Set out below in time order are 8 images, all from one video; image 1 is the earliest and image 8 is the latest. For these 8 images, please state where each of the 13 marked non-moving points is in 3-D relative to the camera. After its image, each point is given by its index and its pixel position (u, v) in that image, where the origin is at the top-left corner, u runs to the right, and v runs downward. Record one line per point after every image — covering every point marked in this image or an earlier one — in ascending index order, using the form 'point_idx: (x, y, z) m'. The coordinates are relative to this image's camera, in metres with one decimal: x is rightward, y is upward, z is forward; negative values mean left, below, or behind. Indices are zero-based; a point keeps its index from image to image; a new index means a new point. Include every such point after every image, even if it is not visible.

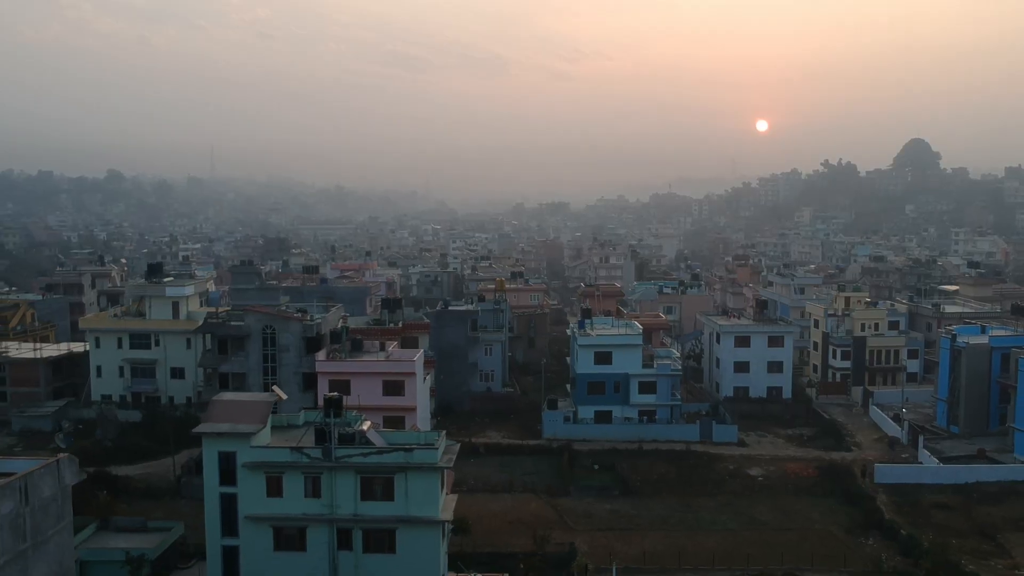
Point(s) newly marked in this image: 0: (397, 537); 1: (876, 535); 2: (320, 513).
0: (-1.9, -4.0, +13.4) m
1: (+8.8, -5.9, +19.8) m
2: (-3.1, -3.6, +13.4) m
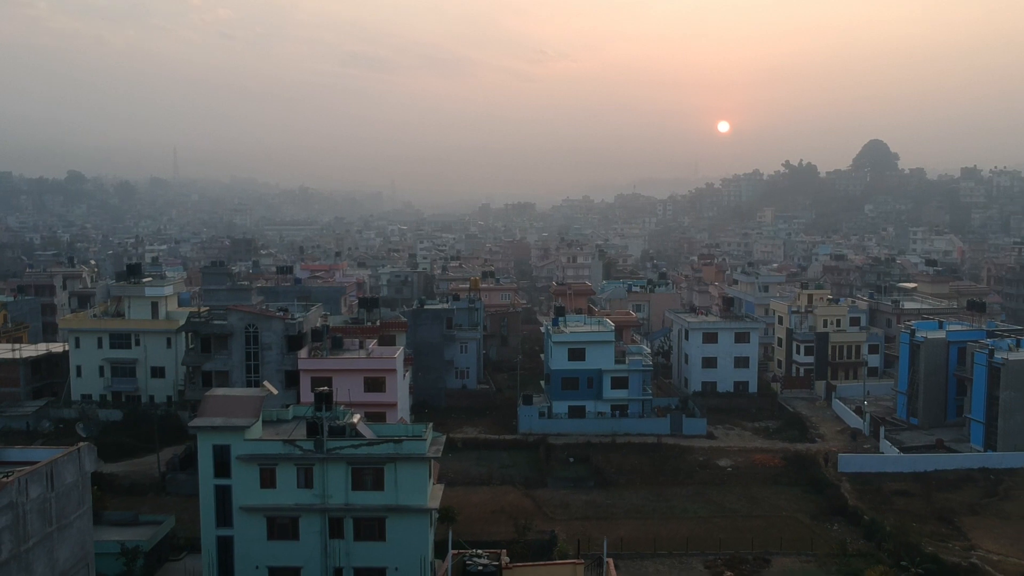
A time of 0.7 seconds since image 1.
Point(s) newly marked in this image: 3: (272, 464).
0: (-2.1, -4.0, +13.9) m
1: (+8.3, -5.8, +20.7) m
2: (-3.3, -3.6, +13.8) m
3: (-4.0, -2.9, +13.7) m
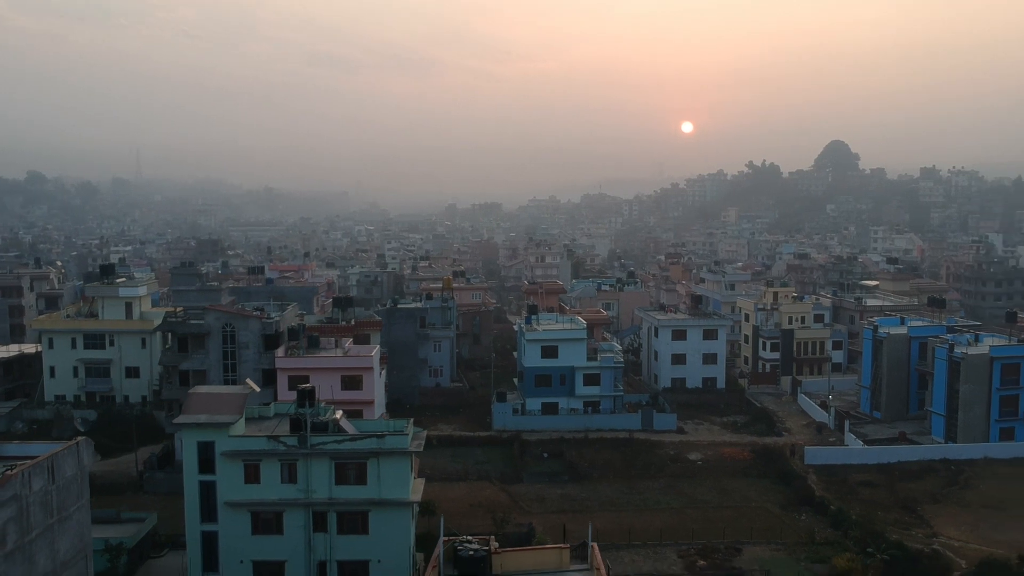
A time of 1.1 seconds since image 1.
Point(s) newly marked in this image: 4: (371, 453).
0: (-2.4, -3.9, +14.2) m
1: (+7.7, -5.8, +21.4) m
2: (-3.7, -3.6, +14.0) m
3: (-4.3, -2.9, +13.9) m
4: (-2.4, -2.8, +14.0) m
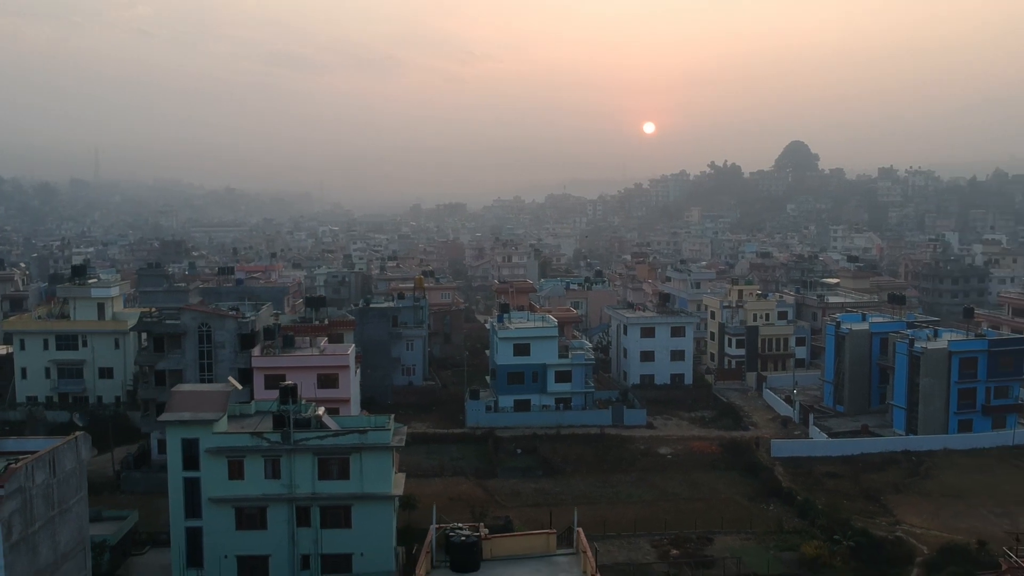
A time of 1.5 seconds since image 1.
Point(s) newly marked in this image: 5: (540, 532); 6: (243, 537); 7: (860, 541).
0: (-2.8, -3.9, +14.4) m
1: (+7.1, -5.7, +22.1) m
2: (-4.0, -3.5, +14.3) m
3: (-4.6, -2.9, +14.1) m
4: (-2.7, -2.8, +14.3) m
5: (+0.3, -2.8, +9.4) m
6: (-4.6, -4.3, +14.3) m
7: (+7.5, -5.5, +17.8) m
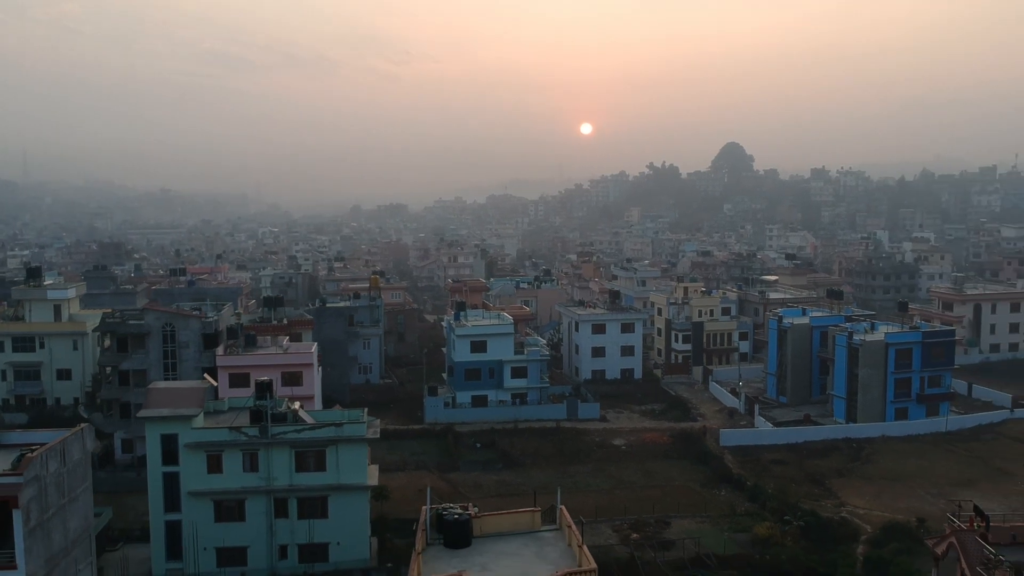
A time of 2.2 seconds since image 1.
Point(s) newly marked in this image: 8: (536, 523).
0: (-3.3, -3.9, +14.9) m
1: (+6.0, -5.5, +23.2) m
2: (-4.5, -3.5, +14.6) m
3: (-5.1, -2.8, +14.4) m
4: (-3.2, -2.7, +14.7) m
5: (+0.2, -2.7, +10.1) m
6: (-5.1, -4.3, +14.6) m
7: (+6.8, -5.3, +18.9) m
8: (+0.3, -2.9, +10.1) m
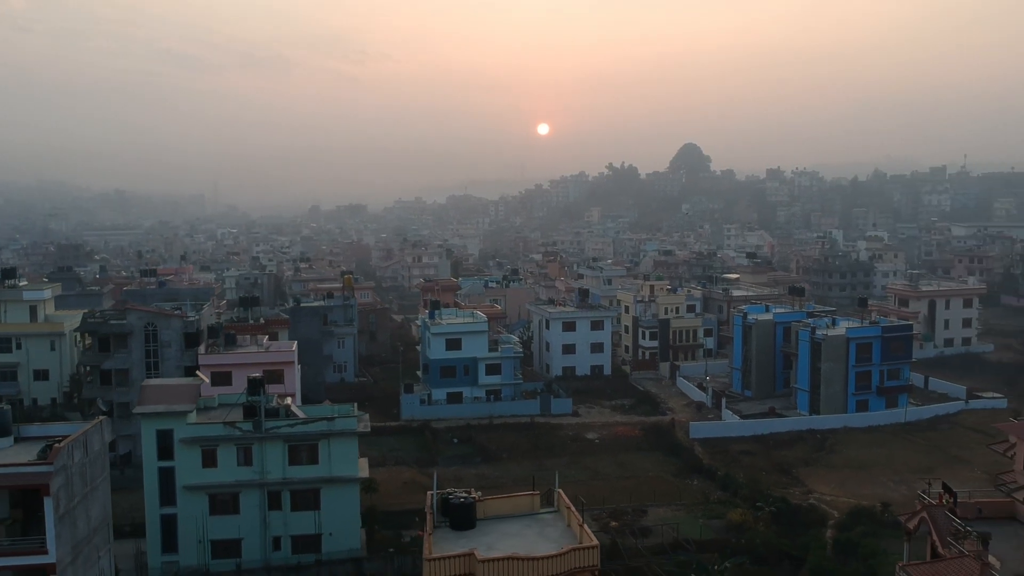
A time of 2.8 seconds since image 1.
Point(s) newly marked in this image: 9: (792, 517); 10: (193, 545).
0: (-3.5, -3.8, +15.2) m
1: (+5.4, -5.4, +24.0) m
2: (-4.7, -3.5, +14.9) m
3: (-5.3, -2.8, +14.7) m
4: (-3.4, -2.7, +15.1) m
5: (+0.2, -2.6, +10.6) m
6: (-5.3, -4.2, +14.9) m
7: (+6.4, -5.2, +19.7) m
8: (+0.3, -2.8, +10.6) m
9: (+6.6, -5.4, +19.6) m
10: (-5.7, -4.6, +14.8) m
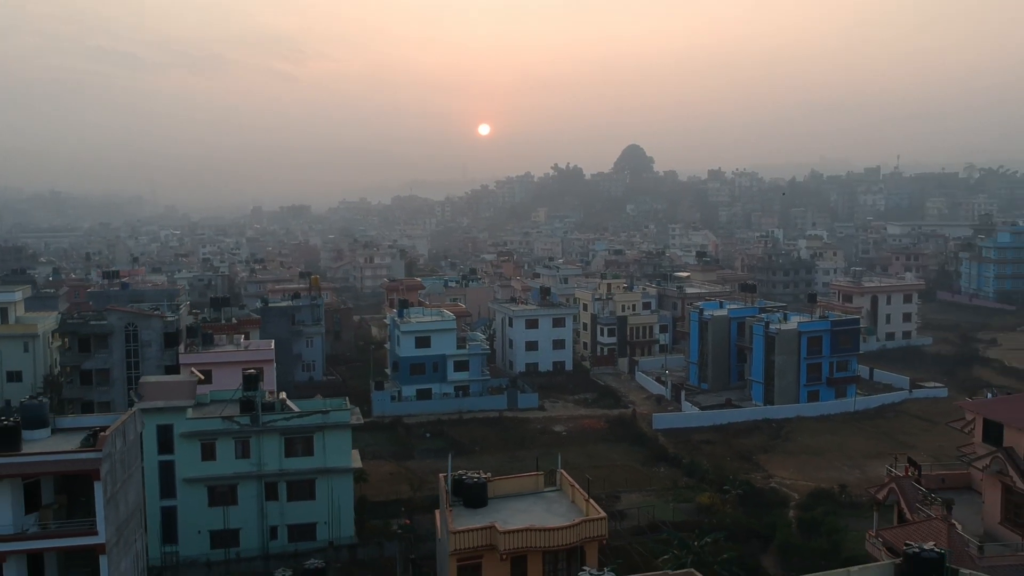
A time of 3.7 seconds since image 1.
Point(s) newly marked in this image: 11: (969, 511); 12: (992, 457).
0: (-3.7, -3.8, +15.8) m
1: (+4.6, -5.3, +25.1) m
2: (-4.9, -3.4, +15.4) m
3: (-5.5, -2.8, +15.1) m
4: (-3.6, -2.6, +15.6) m
5: (+0.2, -2.6, +11.4) m
6: (-5.5, -4.2, +15.3) m
7: (+5.9, -5.1, +20.9) m
8: (+0.4, -2.7, +11.4) m
9: (+6.1, -5.3, +20.7) m
10: (-5.9, -4.6, +15.2) m
11: (+6.2, -3.0, +11.3) m
12: (+6.2, -2.2, +10.7) m
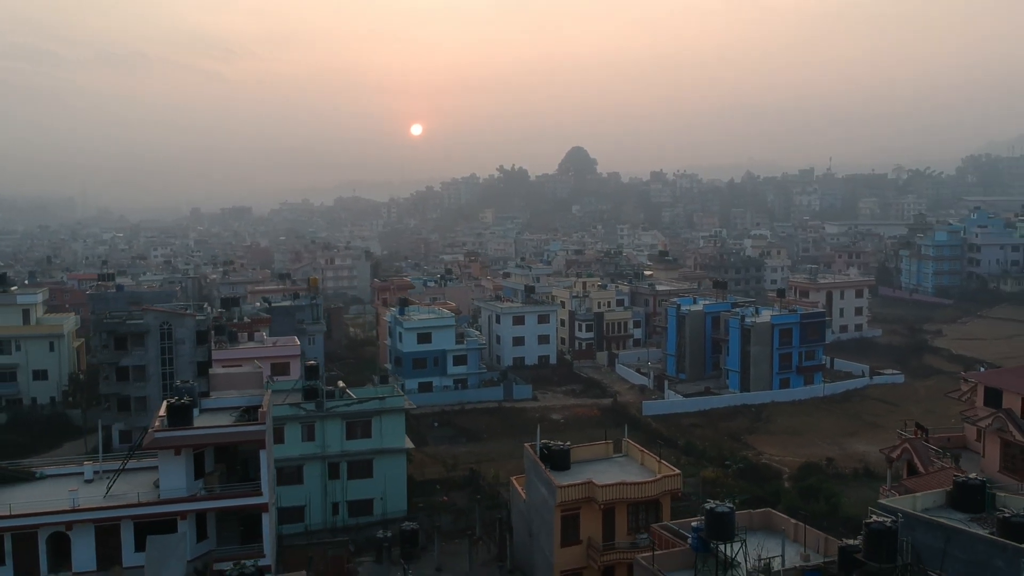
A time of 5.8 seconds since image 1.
0: (-2.8, -3.7, +17.2) m
1: (+4.9, -5.2, +27.0) m
2: (-4.0, -3.3, +16.7) m
3: (-4.6, -2.7, +16.4) m
4: (-2.8, -2.5, +17.1) m
5: (+1.4, -2.4, +13.1) m
6: (-4.5, -4.1, +16.6) m
7: (+6.4, -4.9, +23.0) m
8: (+1.5, -2.6, +13.1) m
9: (+6.7, -5.1, +22.8) m
10: (-5.0, -4.5, +16.5) m
11: (+7.4, -2.8, +13.4) m
12: (+7.4, -2.0, +12.8) m
